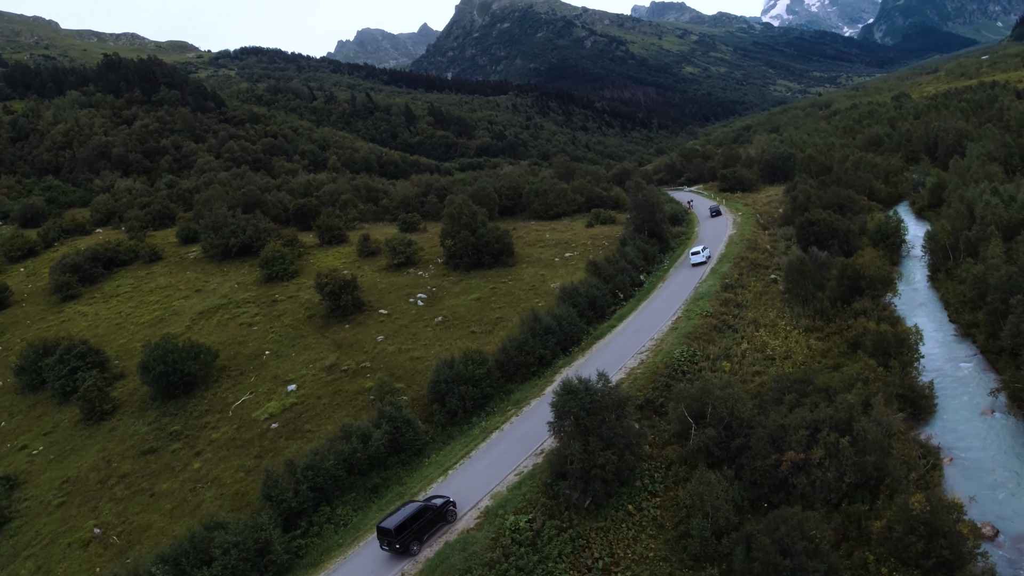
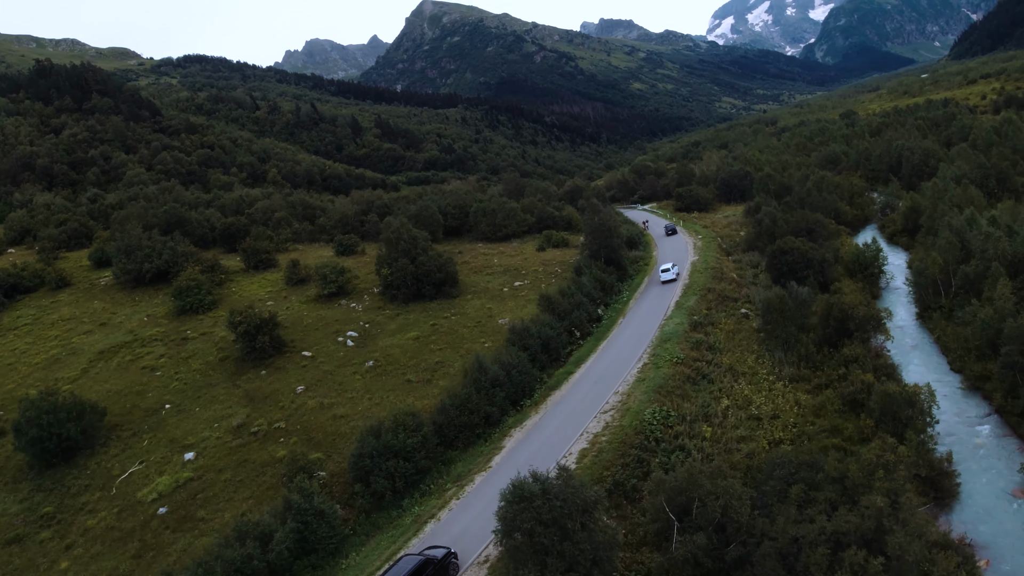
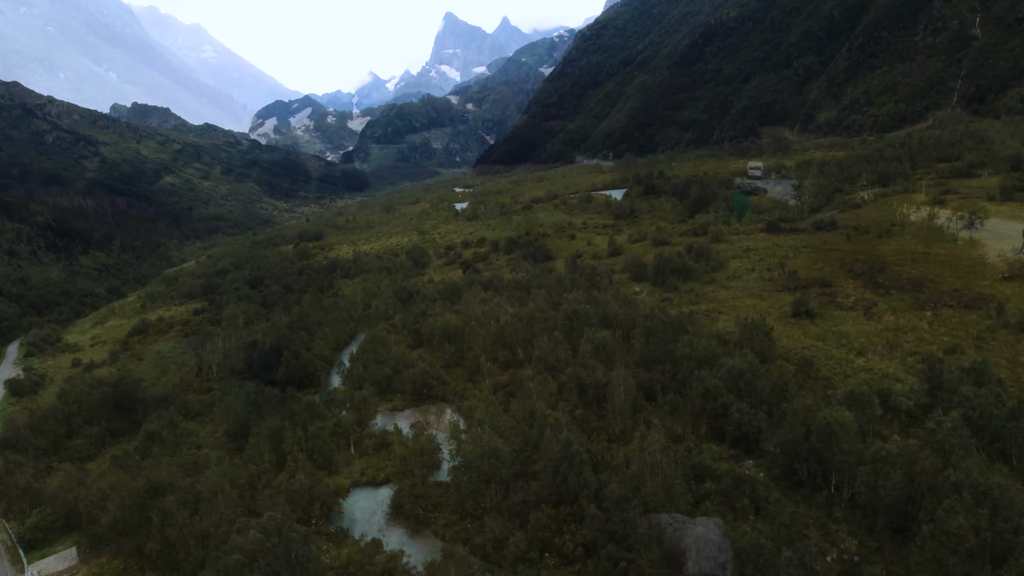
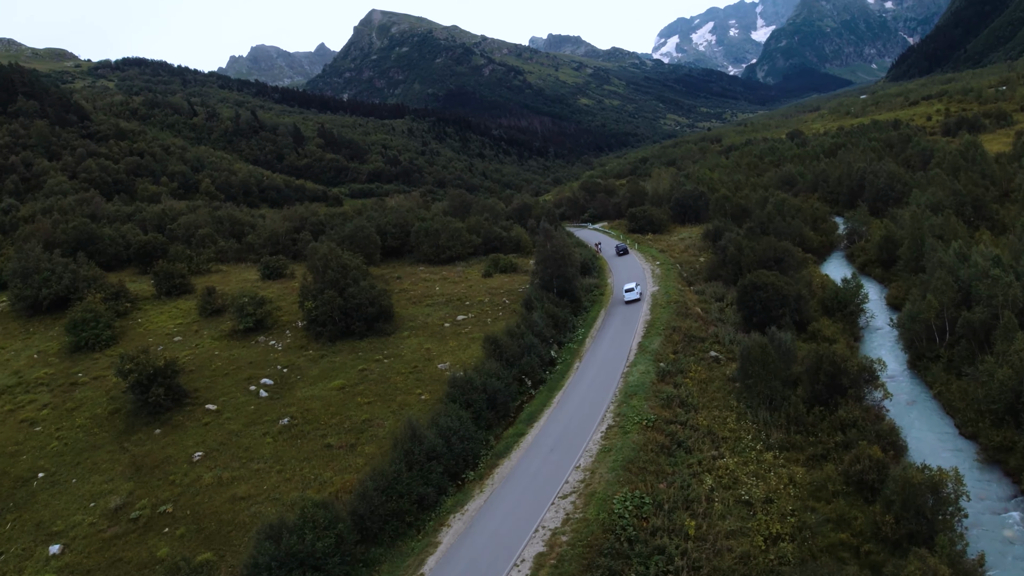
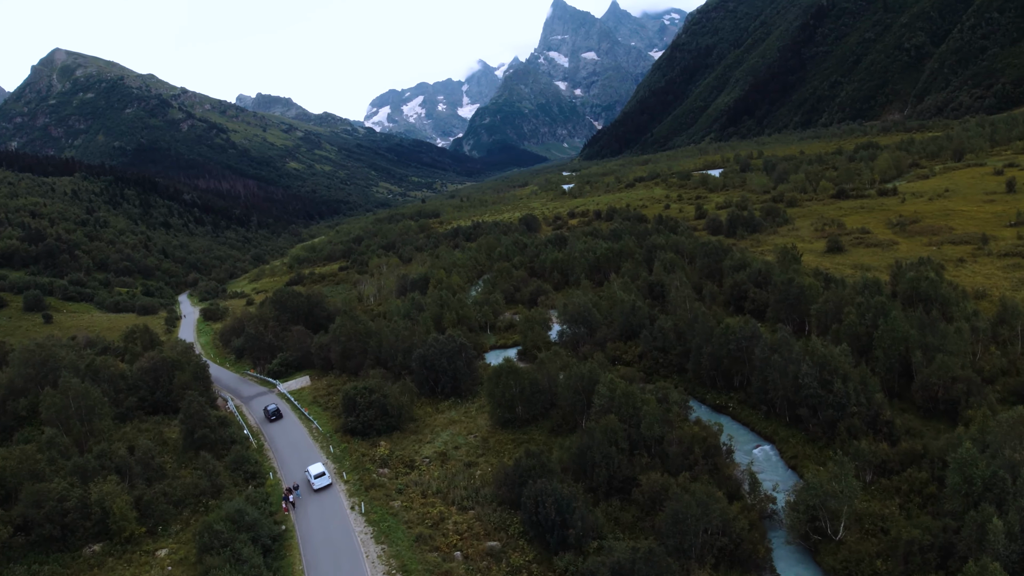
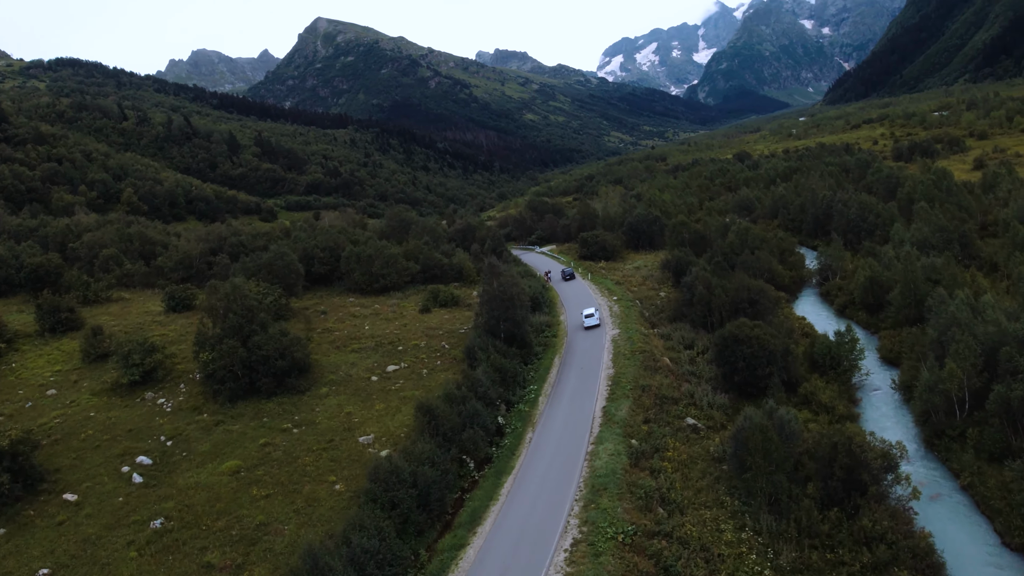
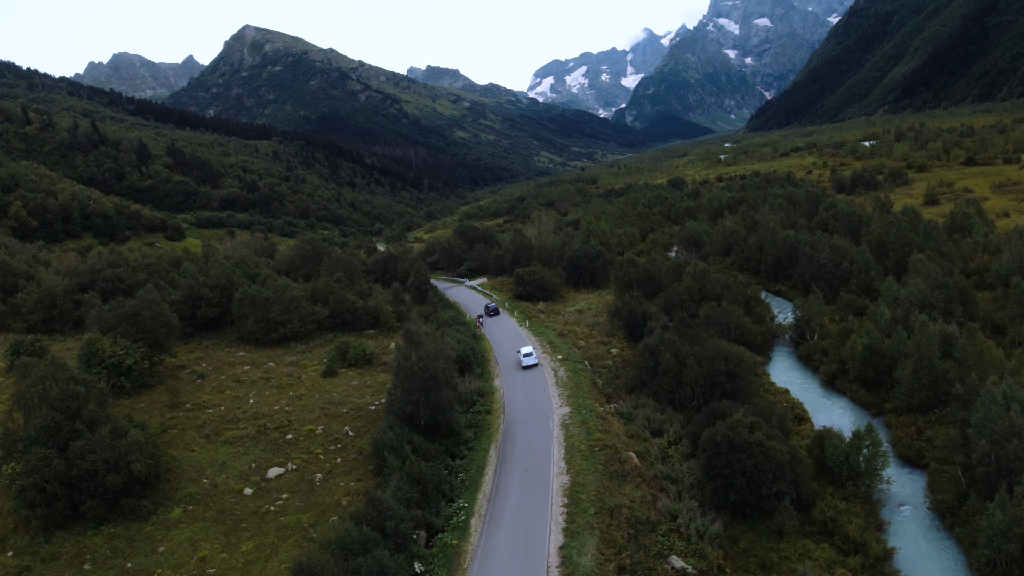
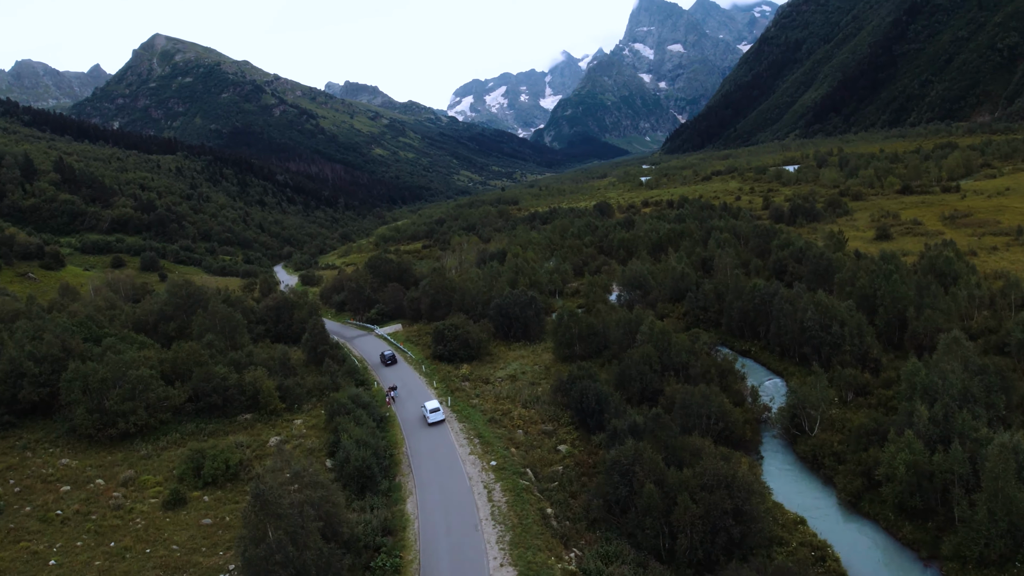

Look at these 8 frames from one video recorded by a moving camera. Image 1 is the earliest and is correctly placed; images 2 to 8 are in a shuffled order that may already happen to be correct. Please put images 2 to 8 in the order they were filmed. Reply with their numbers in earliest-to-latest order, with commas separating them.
2, 4, 6, 7, 8, 5, 3
